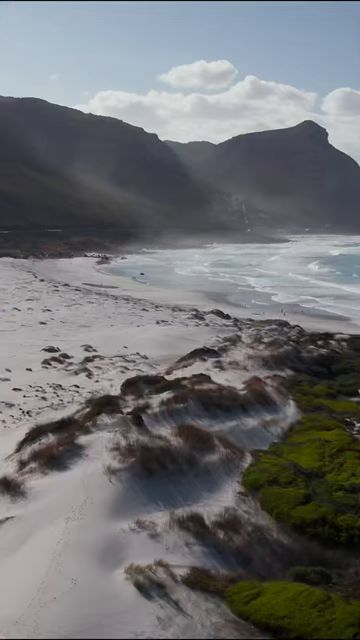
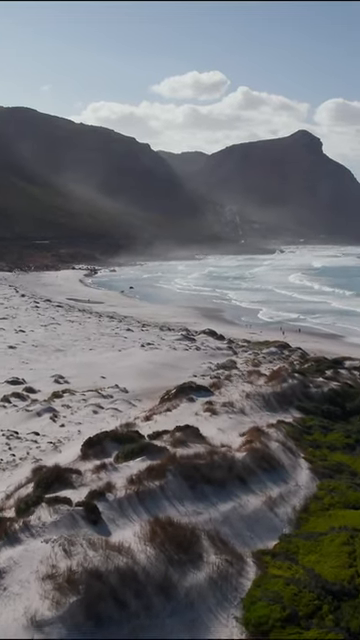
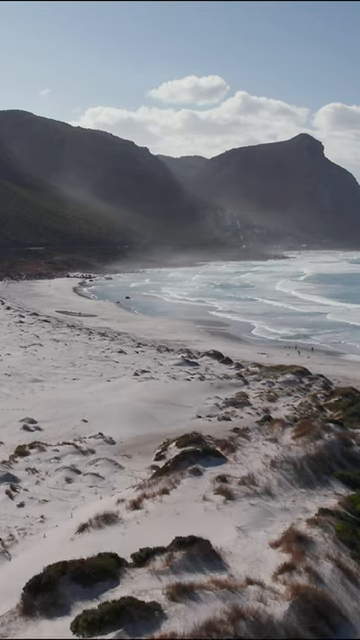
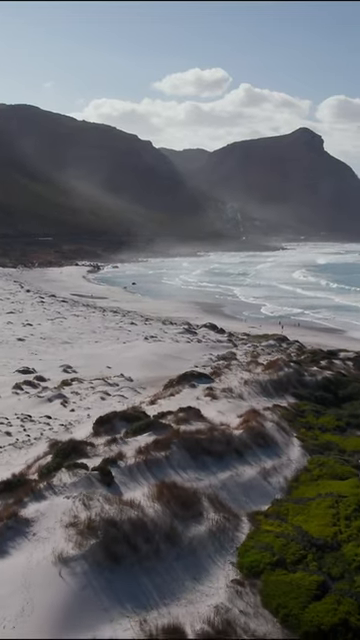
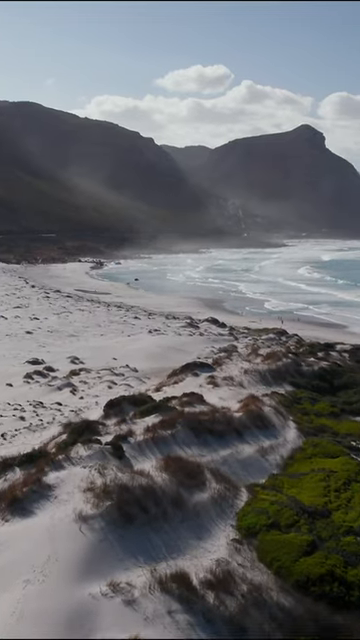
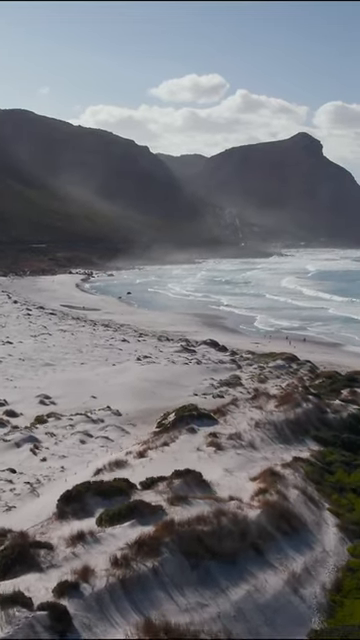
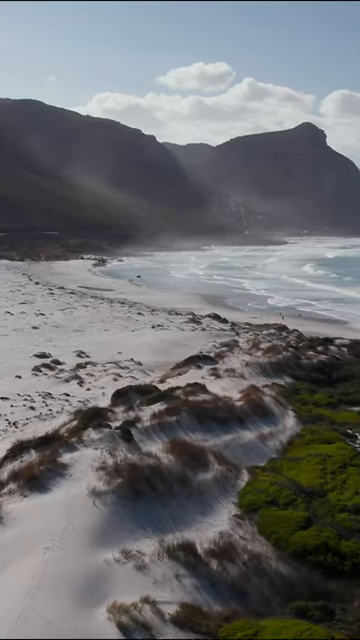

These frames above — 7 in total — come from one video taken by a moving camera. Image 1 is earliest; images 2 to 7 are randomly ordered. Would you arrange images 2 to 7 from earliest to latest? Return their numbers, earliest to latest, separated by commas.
7, 5, 4, 2, 6, 3
